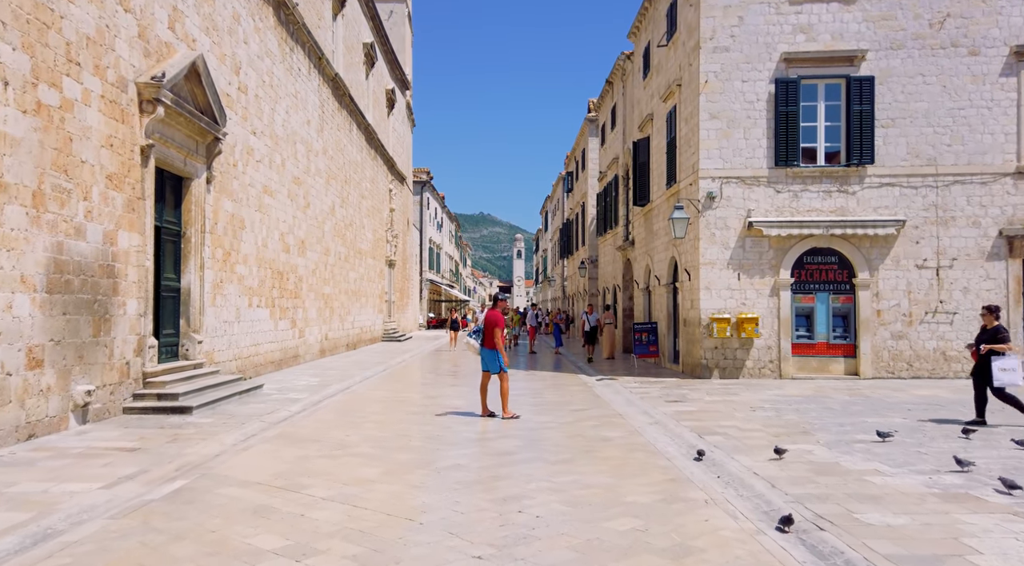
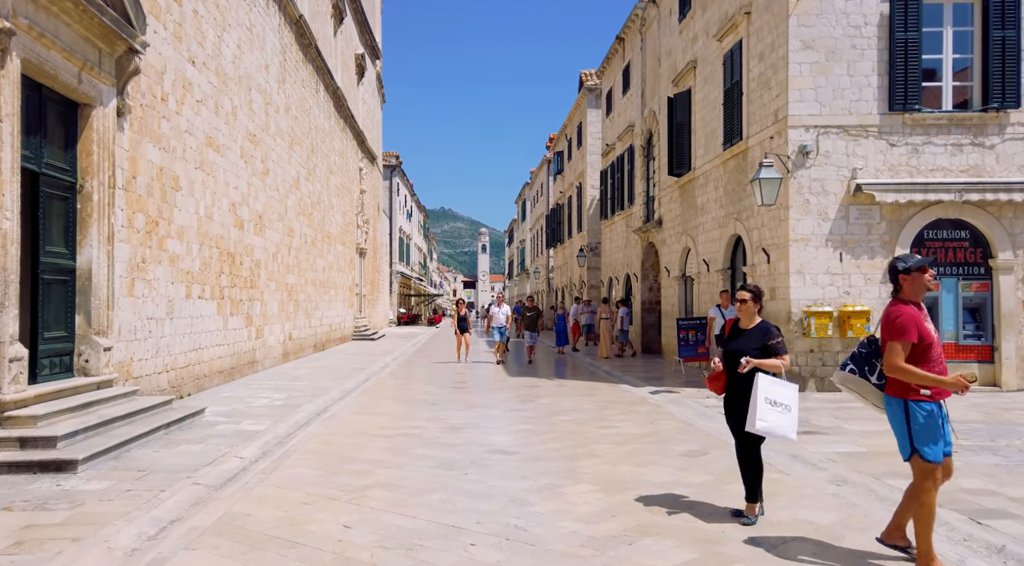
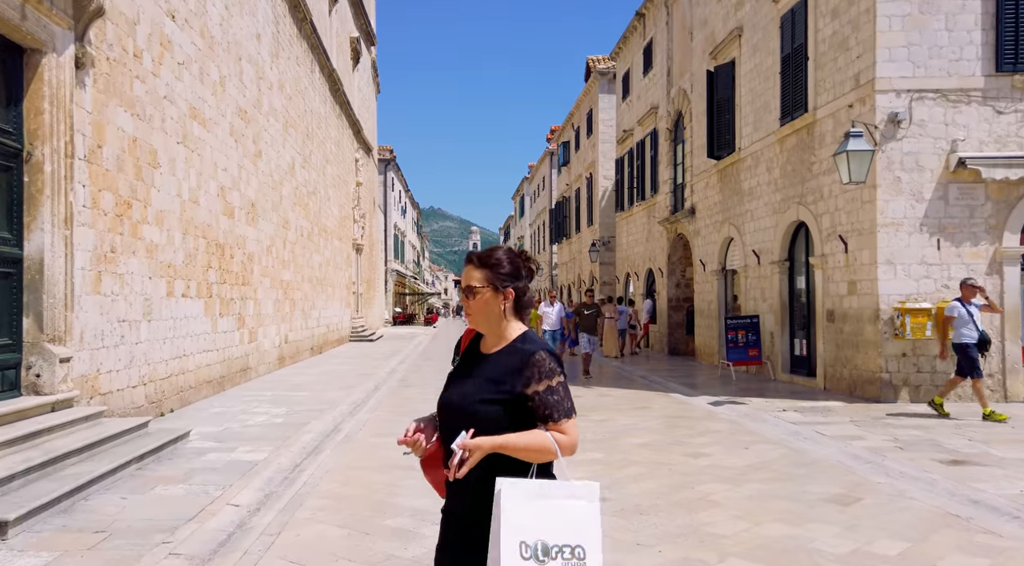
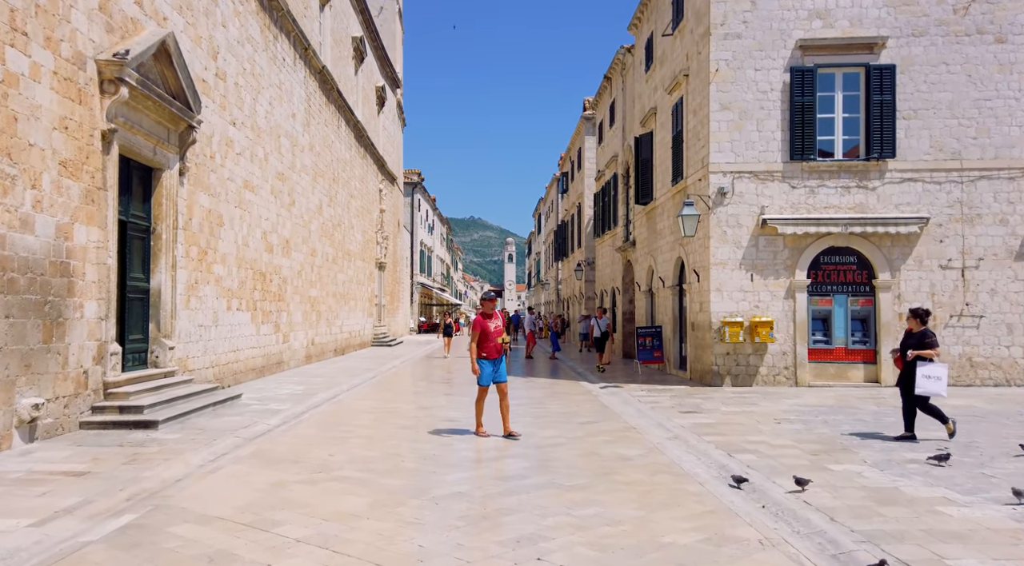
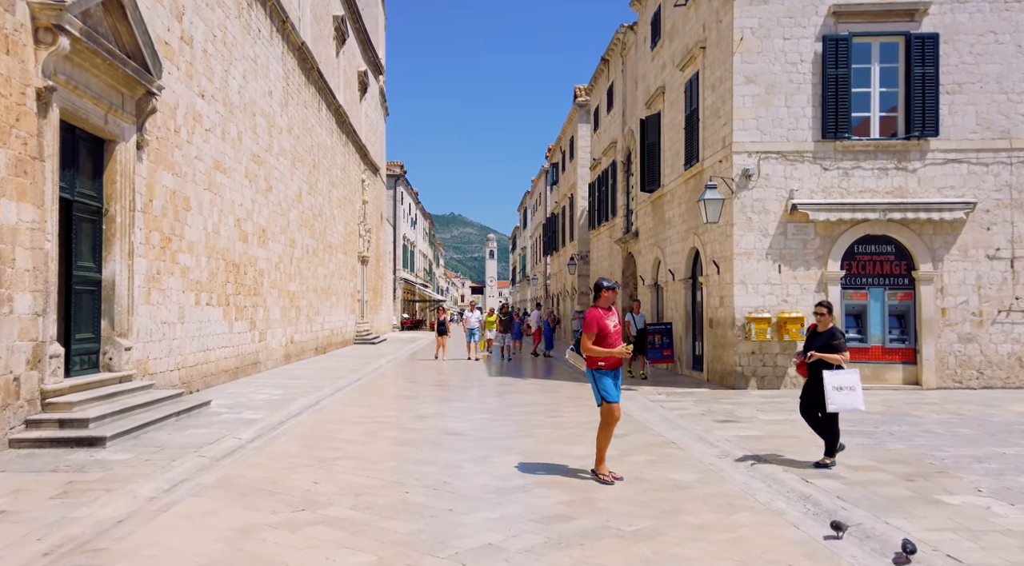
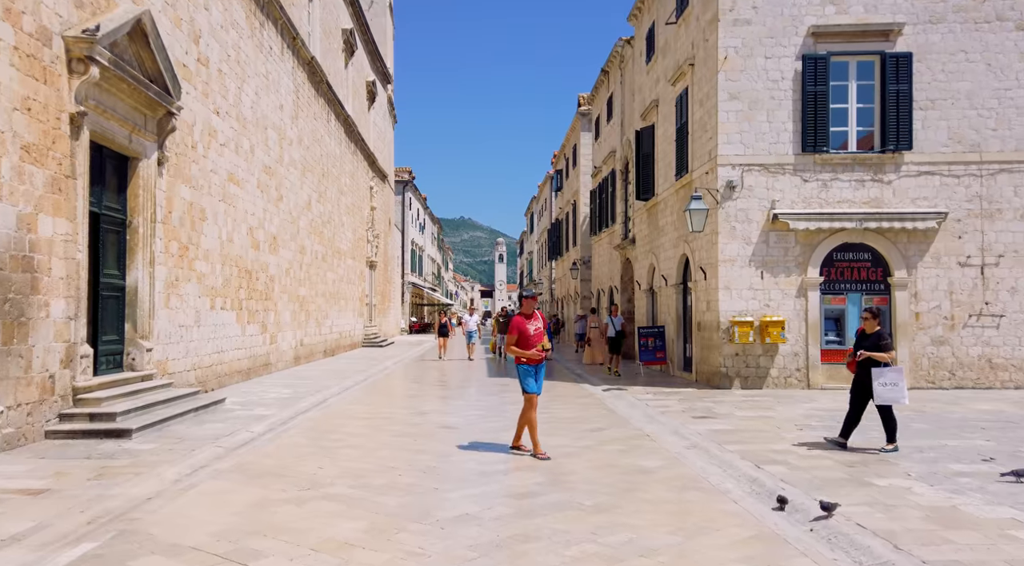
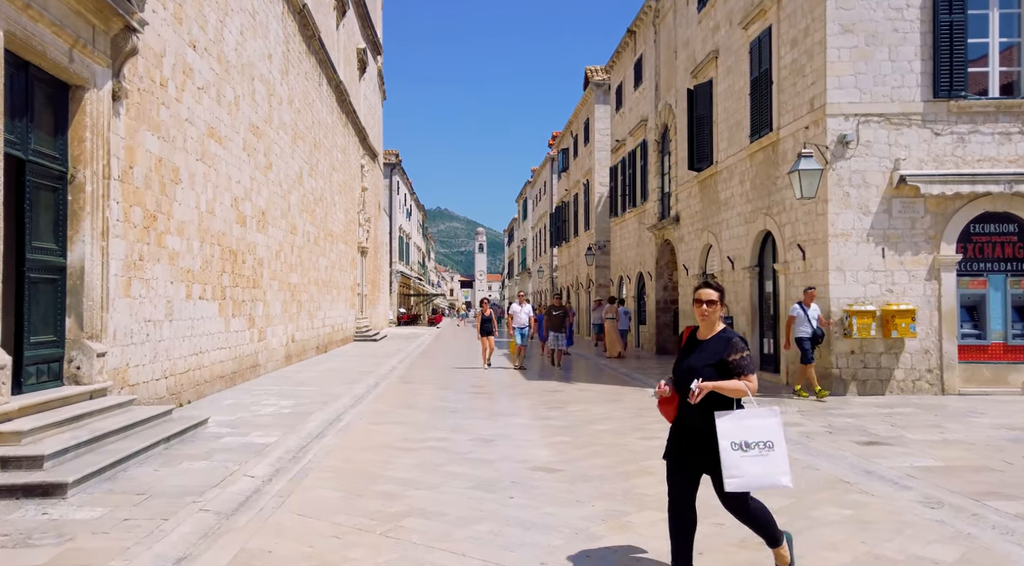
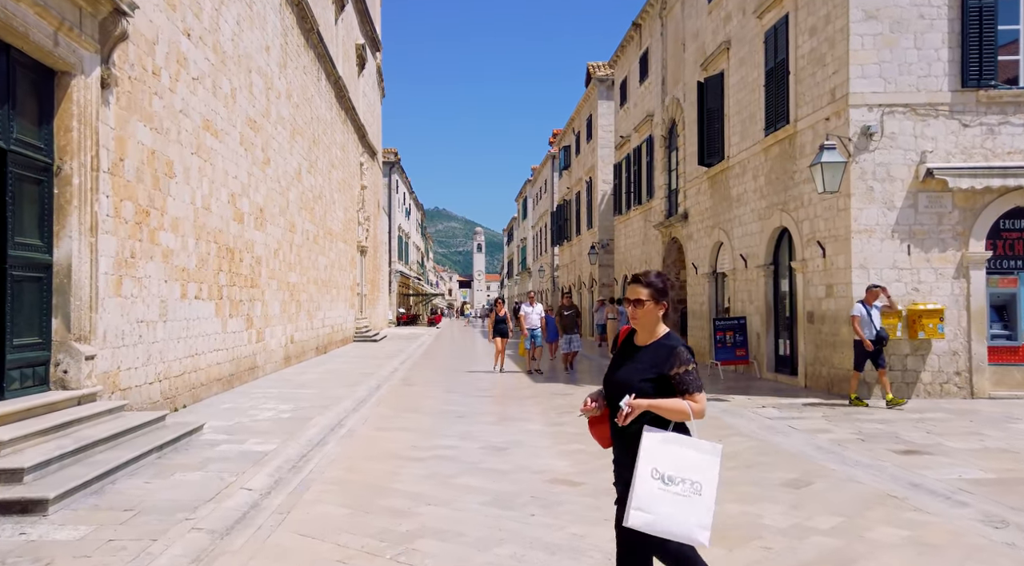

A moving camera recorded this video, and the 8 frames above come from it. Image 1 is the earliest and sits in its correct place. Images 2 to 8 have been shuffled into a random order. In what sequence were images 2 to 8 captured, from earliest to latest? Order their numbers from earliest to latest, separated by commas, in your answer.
4, 6, 5, 2, 7, 8, 3
